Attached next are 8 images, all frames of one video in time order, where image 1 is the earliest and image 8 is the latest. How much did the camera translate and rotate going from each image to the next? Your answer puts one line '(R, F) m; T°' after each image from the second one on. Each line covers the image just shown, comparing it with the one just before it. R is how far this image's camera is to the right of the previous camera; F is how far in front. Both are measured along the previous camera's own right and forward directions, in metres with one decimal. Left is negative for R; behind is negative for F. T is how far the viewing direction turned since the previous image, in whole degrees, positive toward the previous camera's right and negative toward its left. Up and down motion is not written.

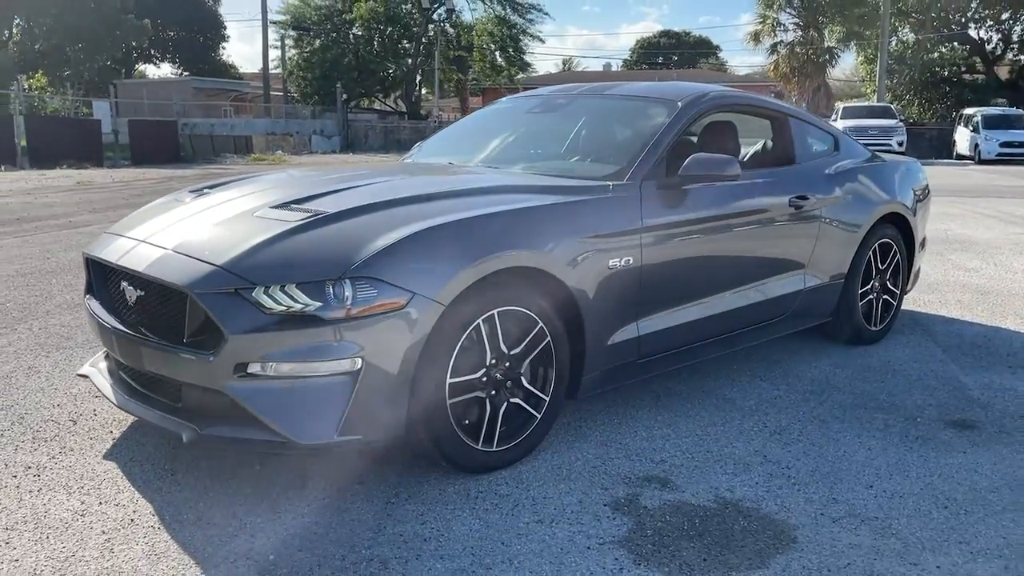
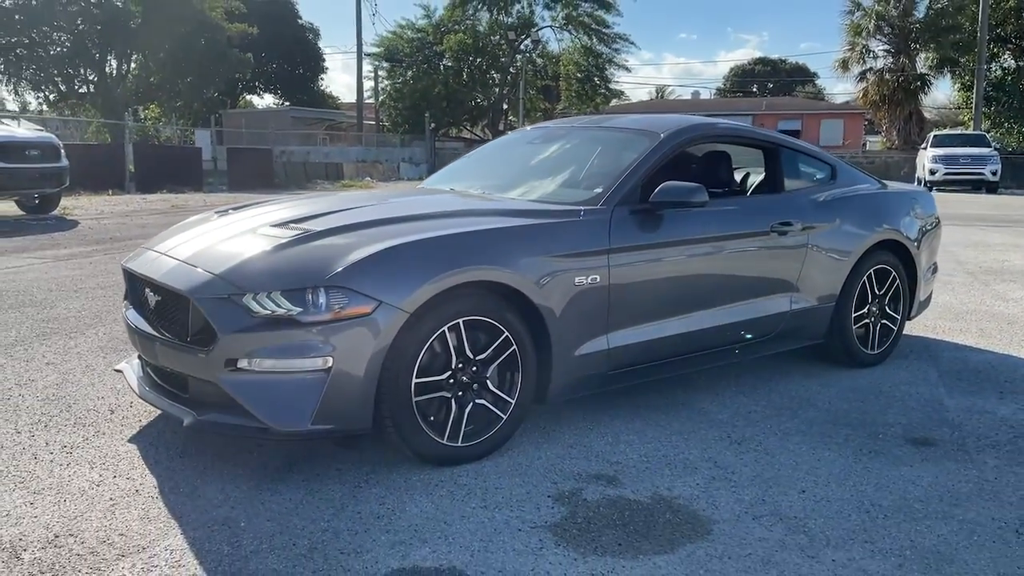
(+0.5, -0.4) m; -6°
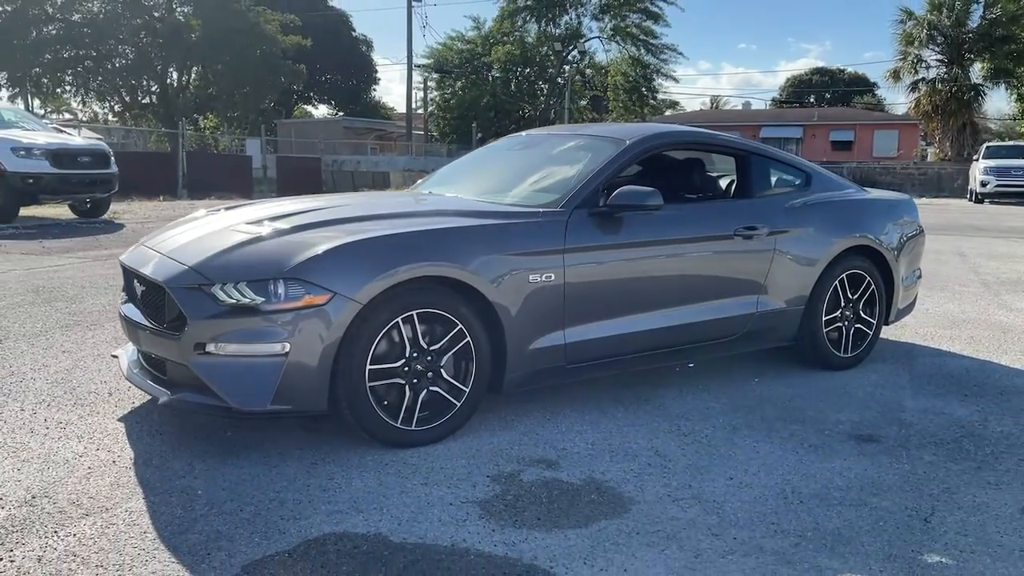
(+0.5, -0.3) m; -3°
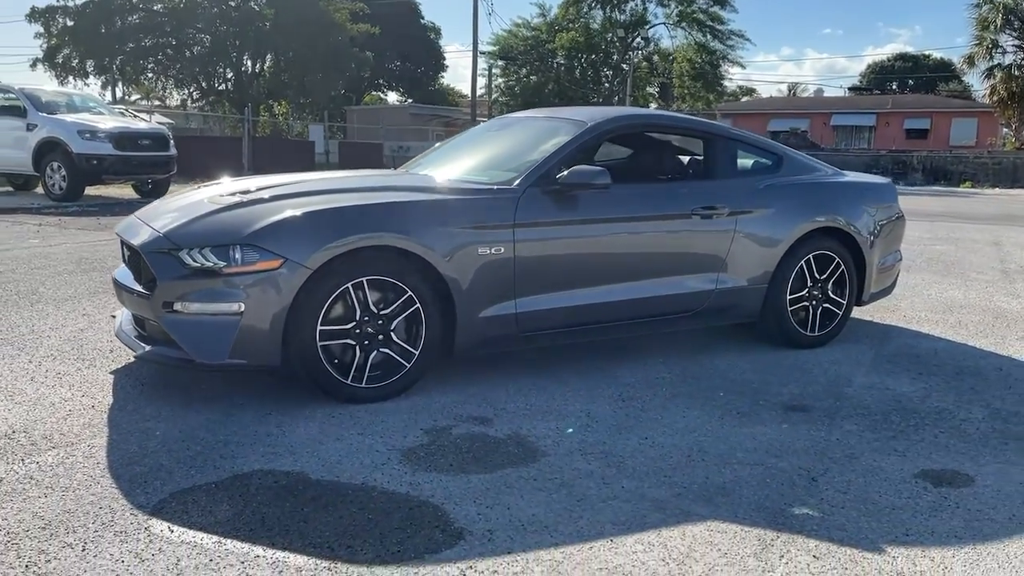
(+0.6, -0.3) m; -5°
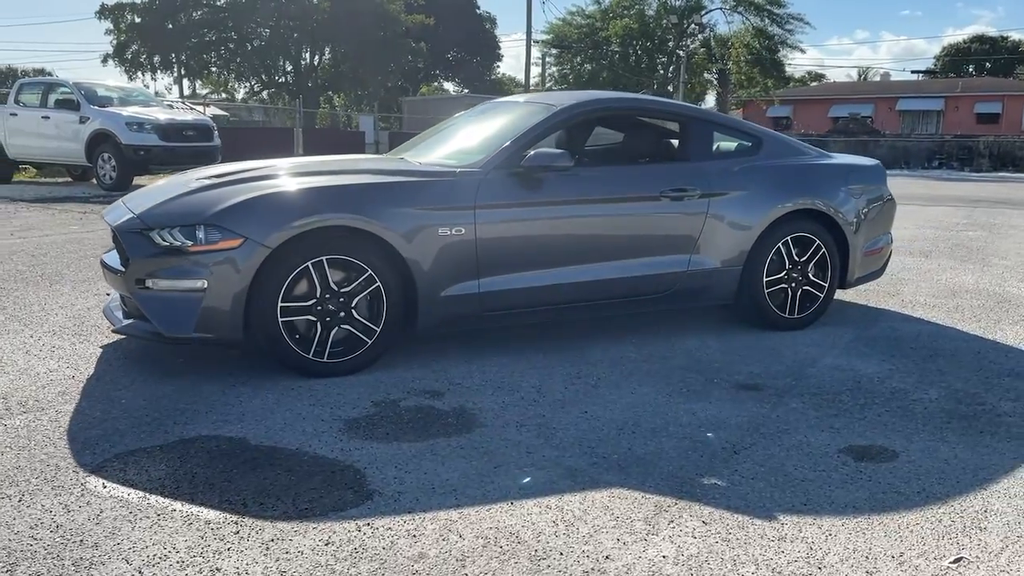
(+0.6, -0.1) m; -4°
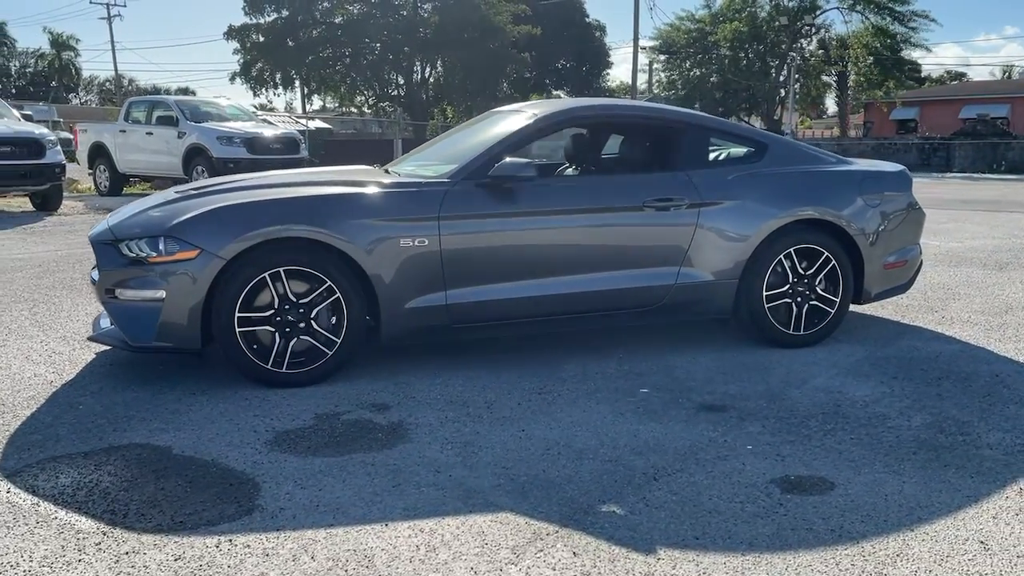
(+0.8, +0.2) m; -8°
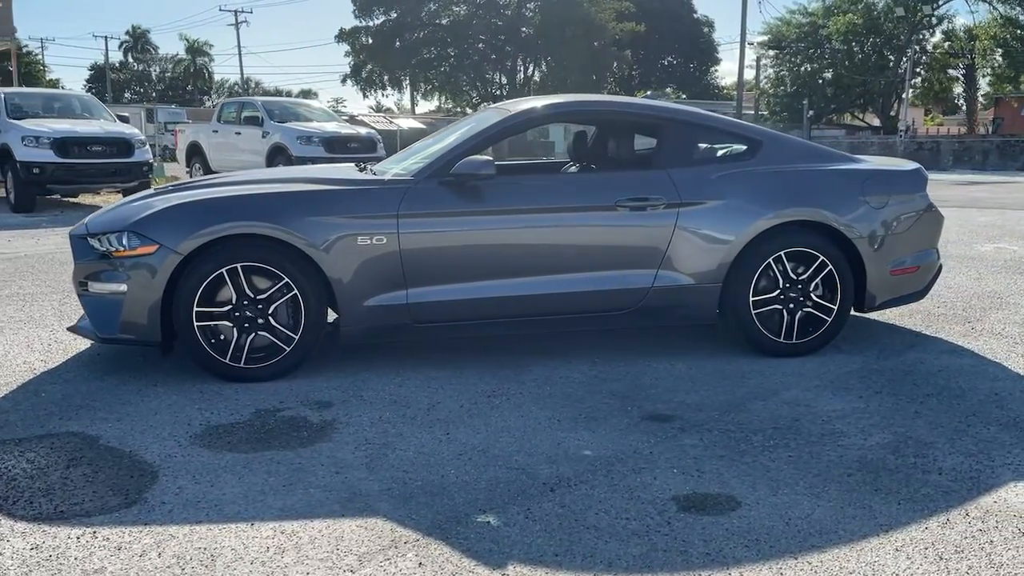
(+0.8, +0.2) m; -7°
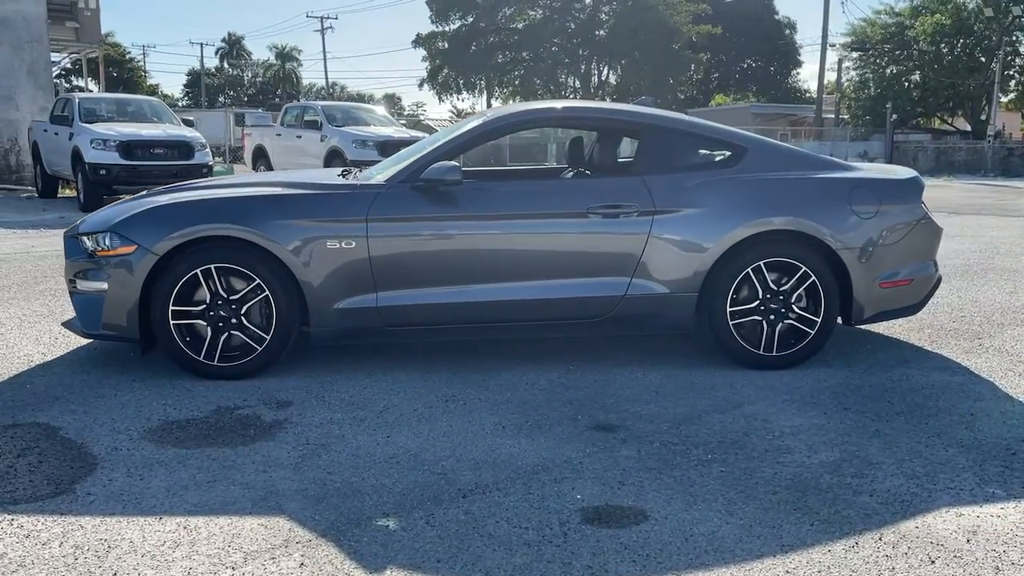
(+0.6, 0.0) m; -5°
